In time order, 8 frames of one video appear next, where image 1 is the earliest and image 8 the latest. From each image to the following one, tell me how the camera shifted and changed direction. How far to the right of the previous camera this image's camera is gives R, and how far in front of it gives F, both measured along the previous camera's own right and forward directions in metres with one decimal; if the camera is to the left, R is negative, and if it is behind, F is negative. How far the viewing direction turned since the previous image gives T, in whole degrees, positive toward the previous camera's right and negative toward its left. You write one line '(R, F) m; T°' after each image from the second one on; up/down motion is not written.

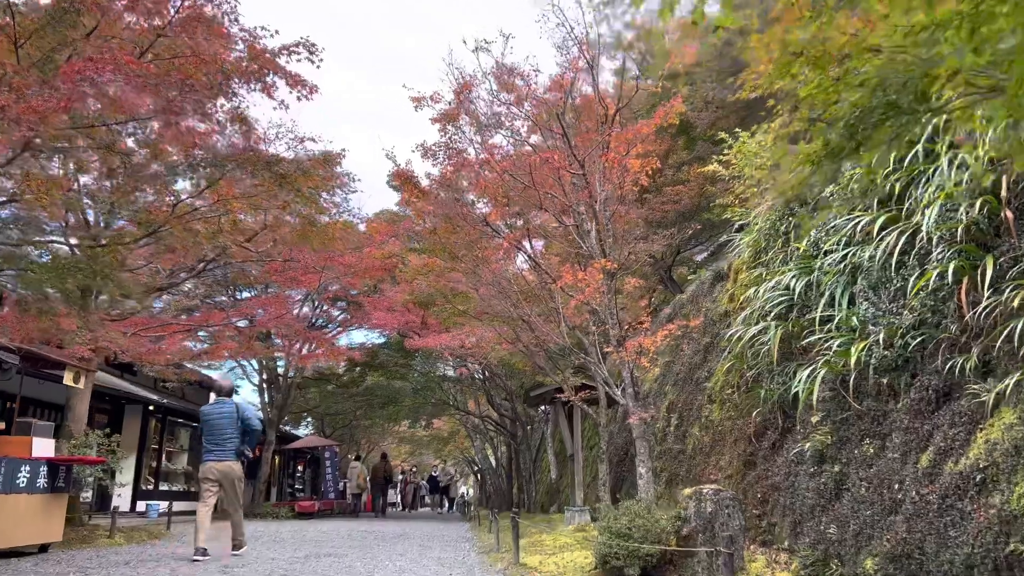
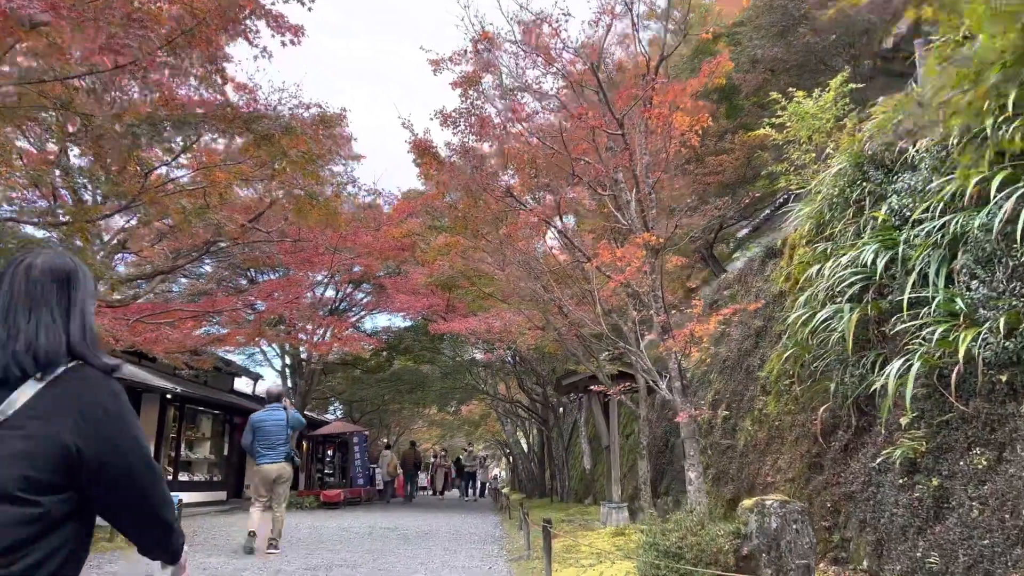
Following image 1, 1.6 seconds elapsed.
(0.0, +0.9) m; -2°
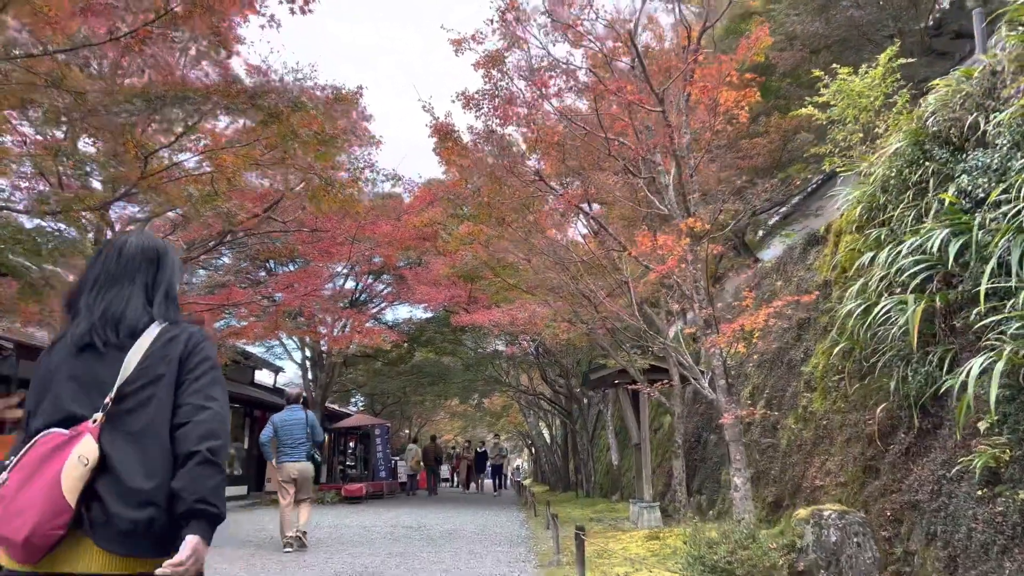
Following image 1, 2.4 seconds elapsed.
(-0.1, +0.5) m; -1°
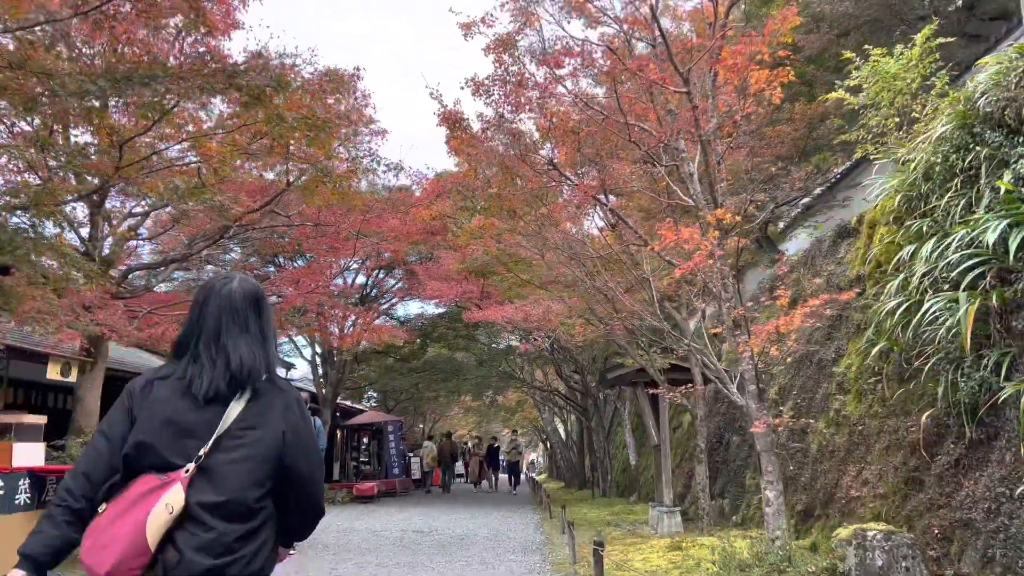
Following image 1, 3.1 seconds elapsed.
(0.0, +0.5) m; -1°
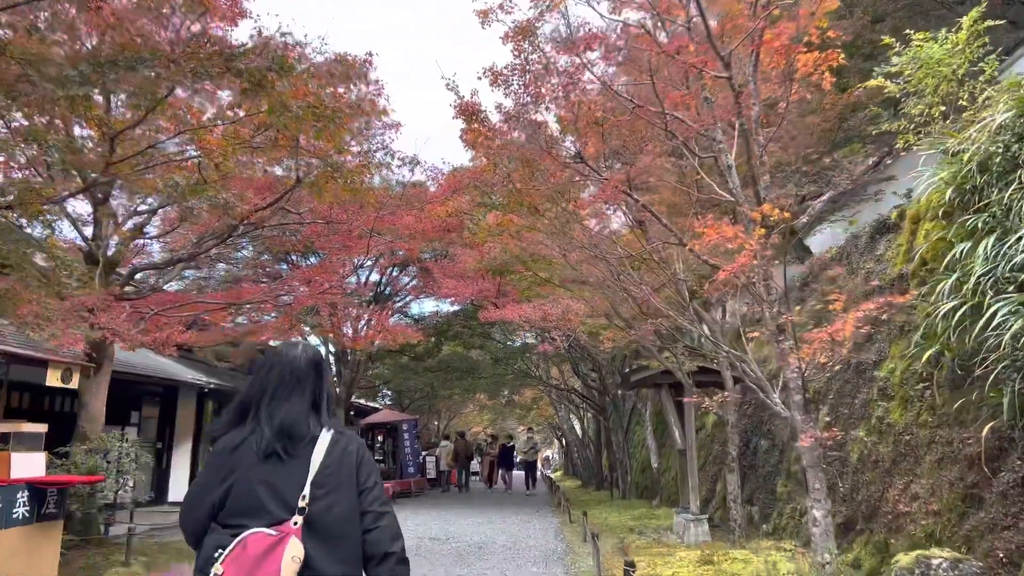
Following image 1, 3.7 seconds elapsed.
(-0.1, +0.4) m; -1°
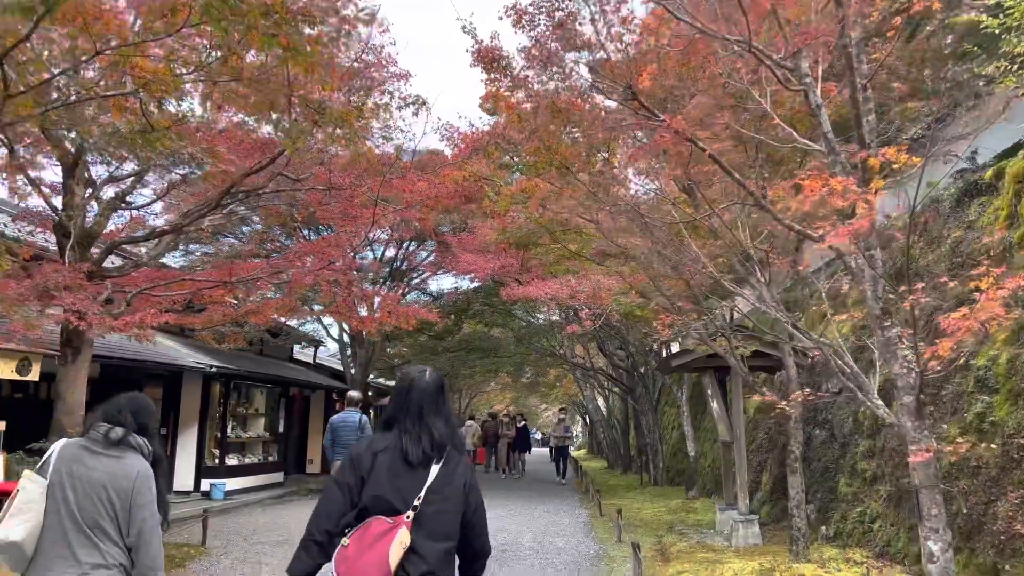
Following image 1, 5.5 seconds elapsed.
(-0.1, +1.1) m; -2°
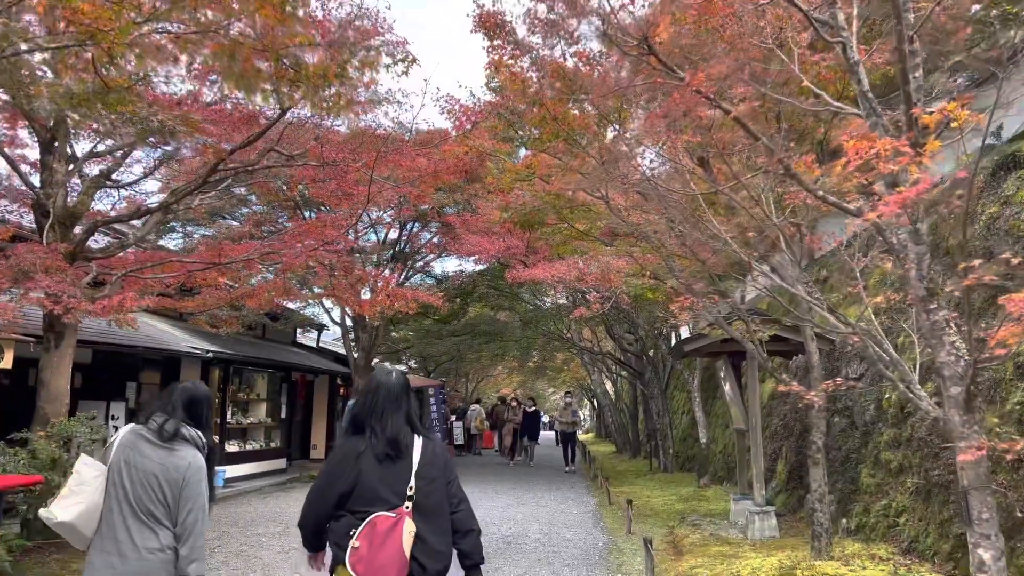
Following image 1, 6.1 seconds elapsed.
(0.0, +0.4) m; -1°
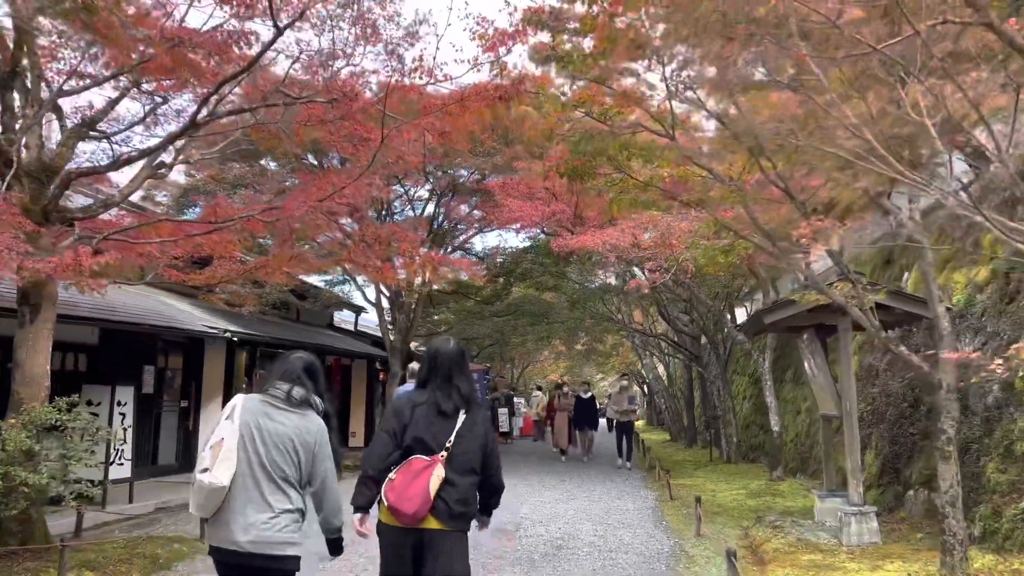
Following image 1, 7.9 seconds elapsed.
(0.0, +1.2) m; -3°
